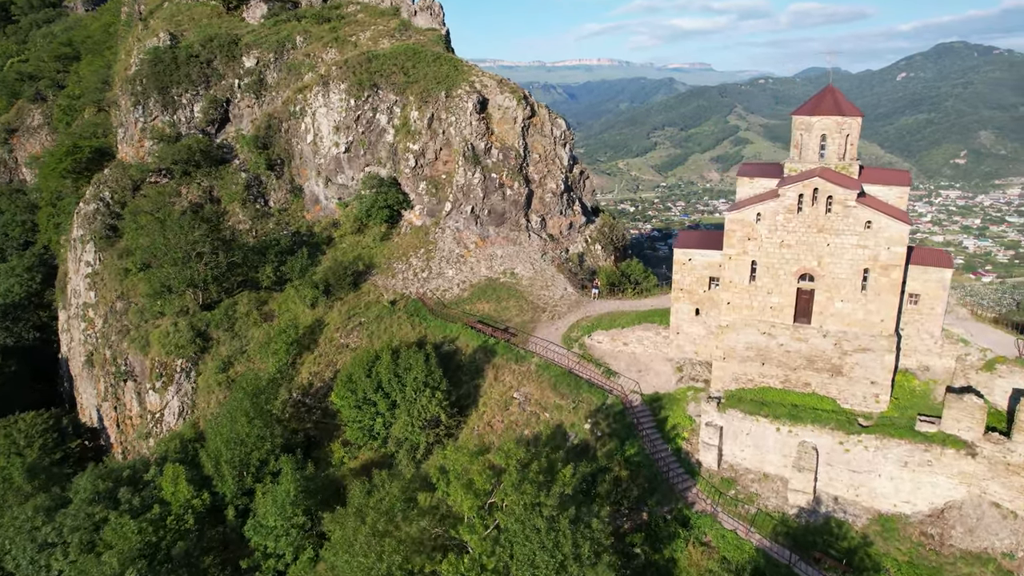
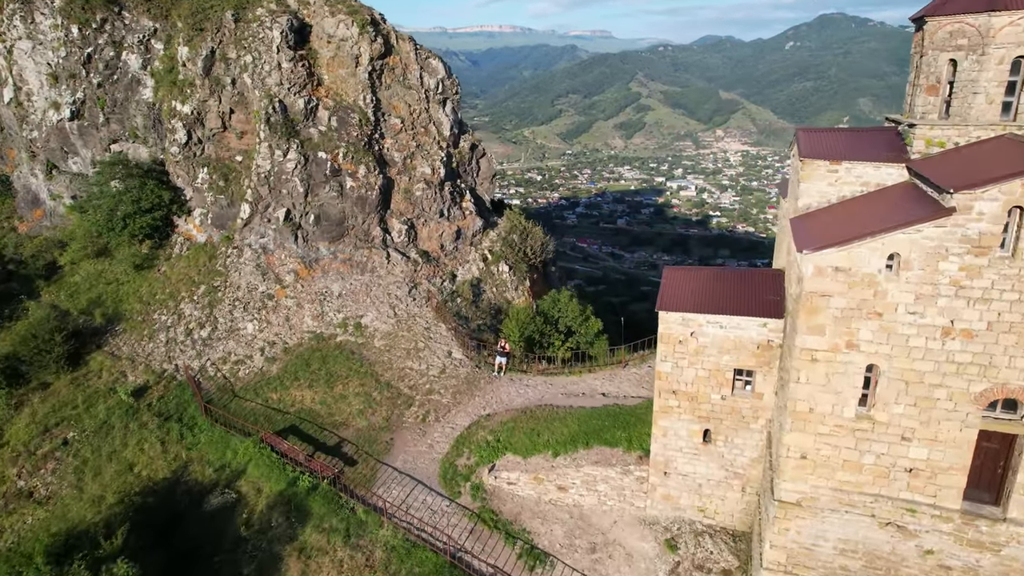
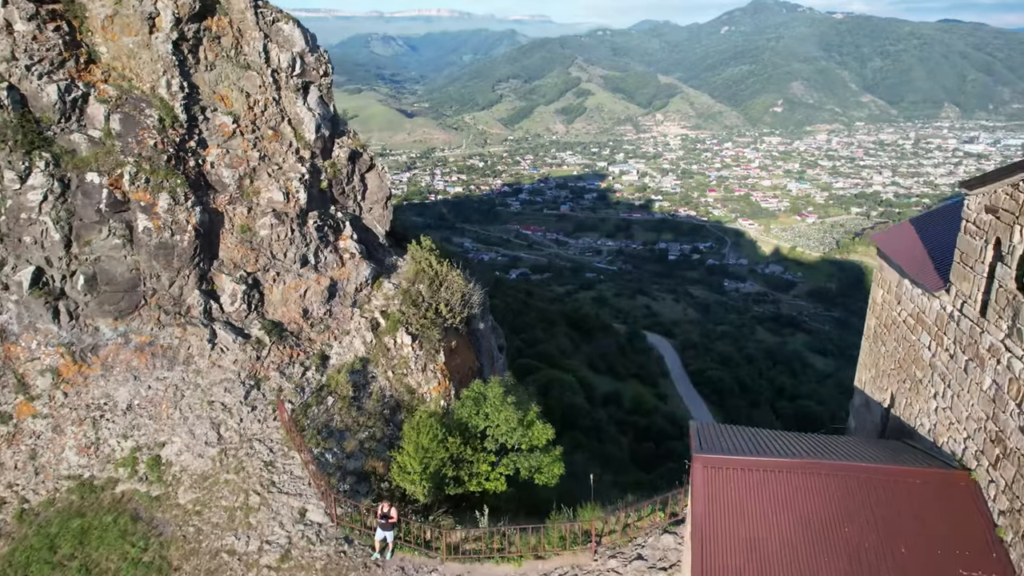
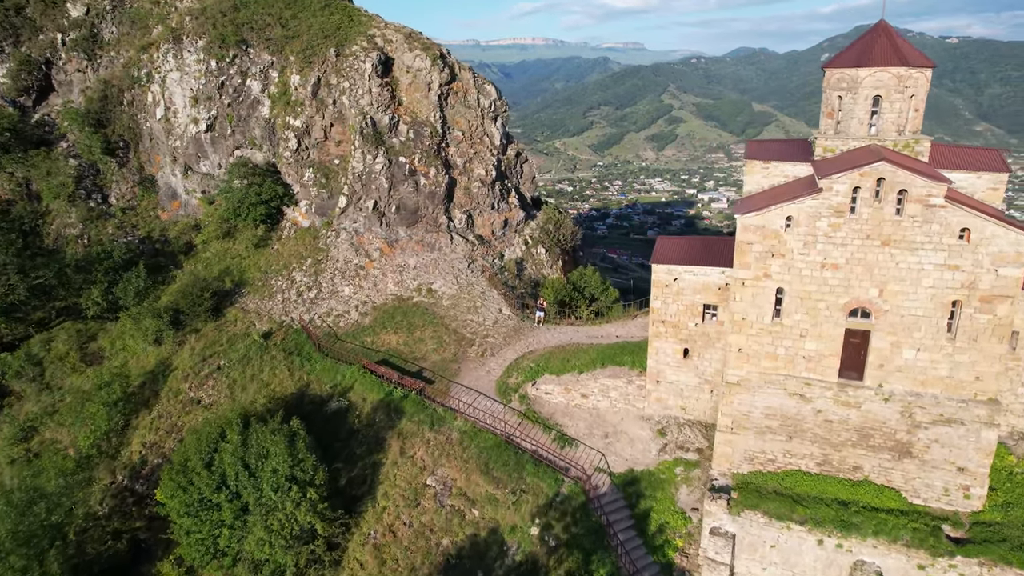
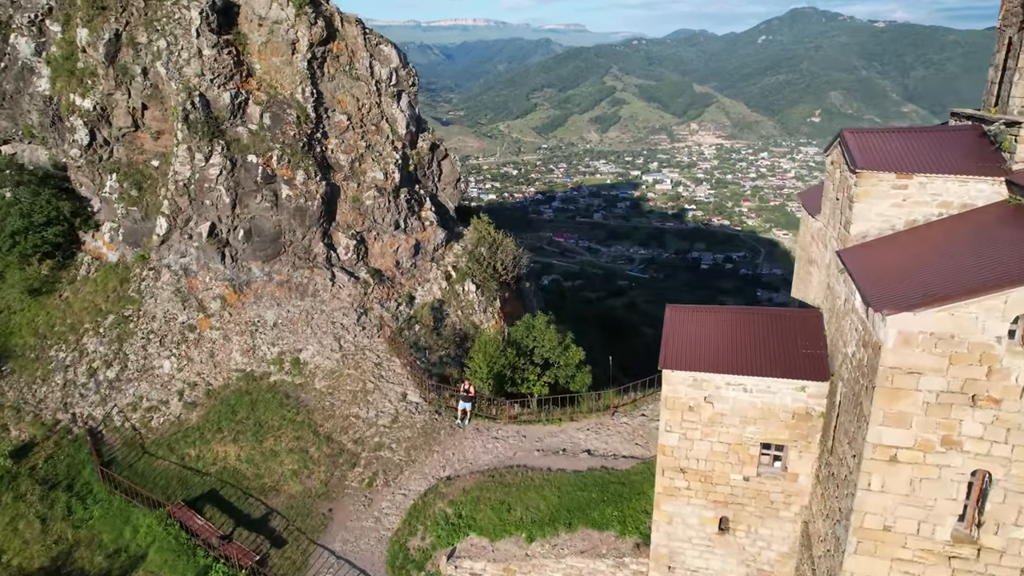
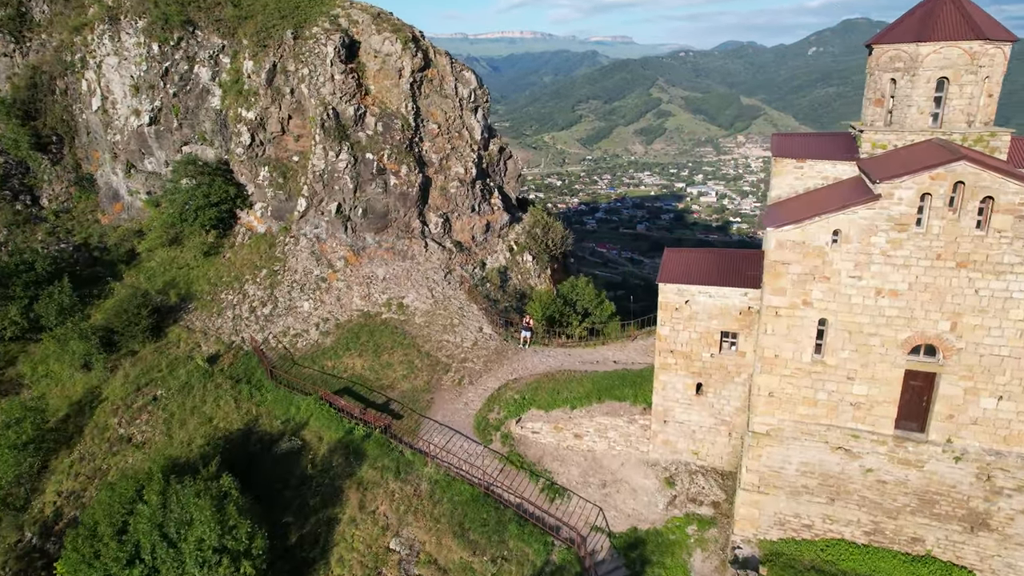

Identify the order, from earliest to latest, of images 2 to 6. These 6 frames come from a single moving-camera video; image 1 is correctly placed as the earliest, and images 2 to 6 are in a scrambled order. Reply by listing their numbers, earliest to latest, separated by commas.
4, 6, 2, 5, 3
